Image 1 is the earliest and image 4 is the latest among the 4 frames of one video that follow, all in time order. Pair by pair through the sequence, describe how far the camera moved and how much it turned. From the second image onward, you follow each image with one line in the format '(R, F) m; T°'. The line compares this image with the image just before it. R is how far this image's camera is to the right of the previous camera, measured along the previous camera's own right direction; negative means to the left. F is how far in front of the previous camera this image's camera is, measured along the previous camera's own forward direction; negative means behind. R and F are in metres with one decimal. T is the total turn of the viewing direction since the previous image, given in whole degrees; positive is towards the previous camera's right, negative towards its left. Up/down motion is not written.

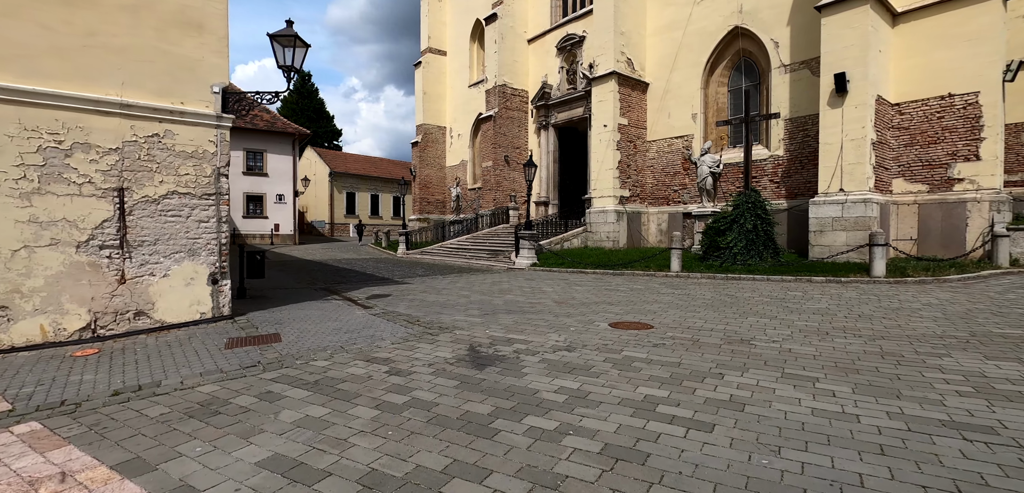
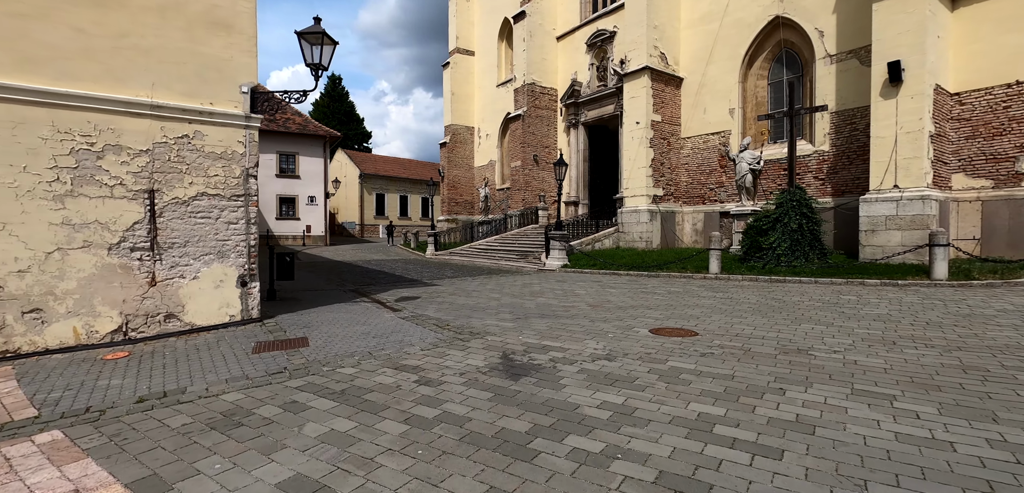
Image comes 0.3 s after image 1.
(-0.1, +0.3) m; -3°
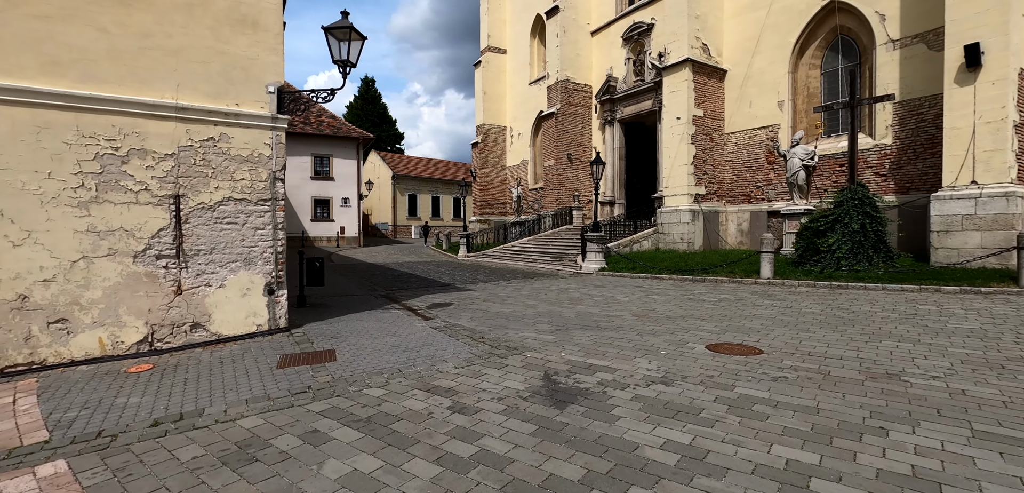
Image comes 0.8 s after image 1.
(-0.1, +0.5) m; -4°
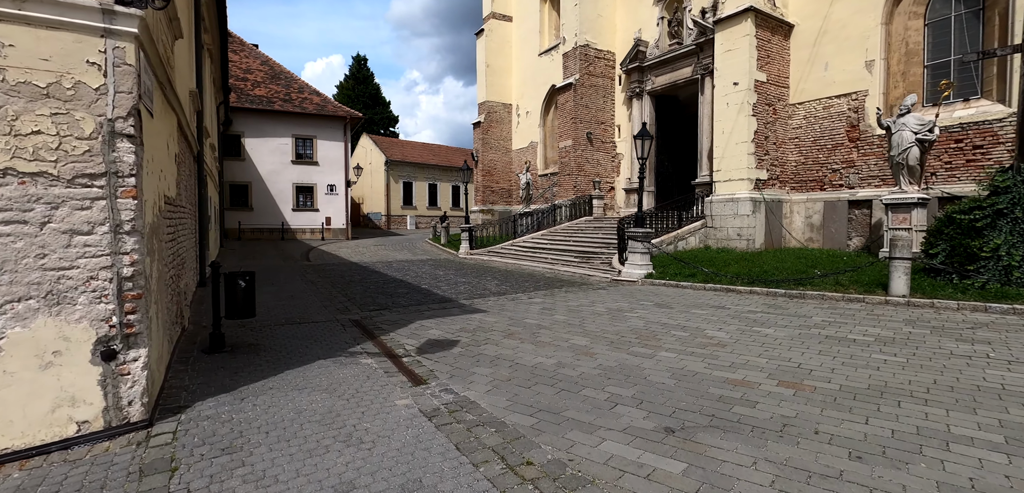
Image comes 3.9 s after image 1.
(-0.5, +3.3) m; 0°
